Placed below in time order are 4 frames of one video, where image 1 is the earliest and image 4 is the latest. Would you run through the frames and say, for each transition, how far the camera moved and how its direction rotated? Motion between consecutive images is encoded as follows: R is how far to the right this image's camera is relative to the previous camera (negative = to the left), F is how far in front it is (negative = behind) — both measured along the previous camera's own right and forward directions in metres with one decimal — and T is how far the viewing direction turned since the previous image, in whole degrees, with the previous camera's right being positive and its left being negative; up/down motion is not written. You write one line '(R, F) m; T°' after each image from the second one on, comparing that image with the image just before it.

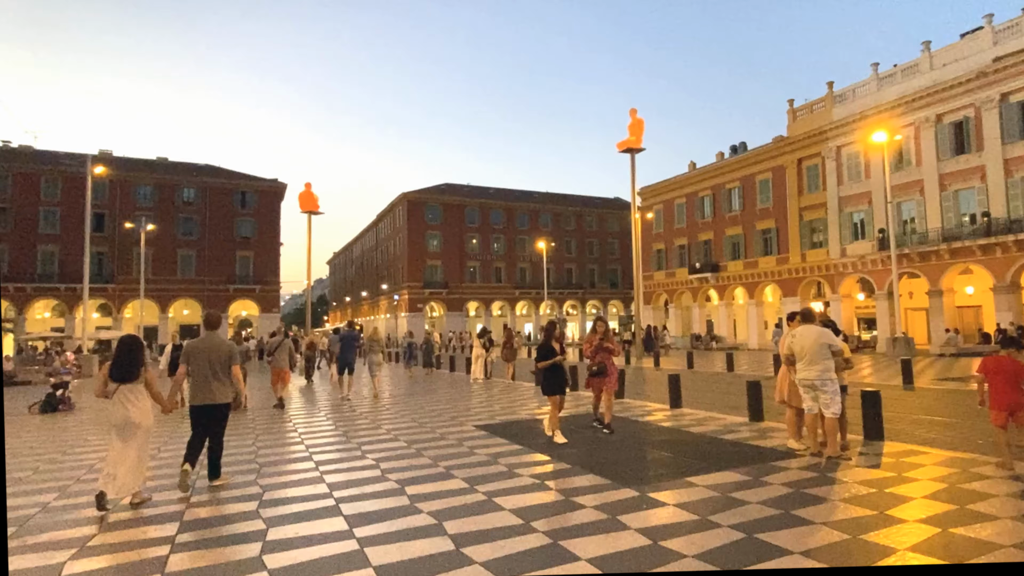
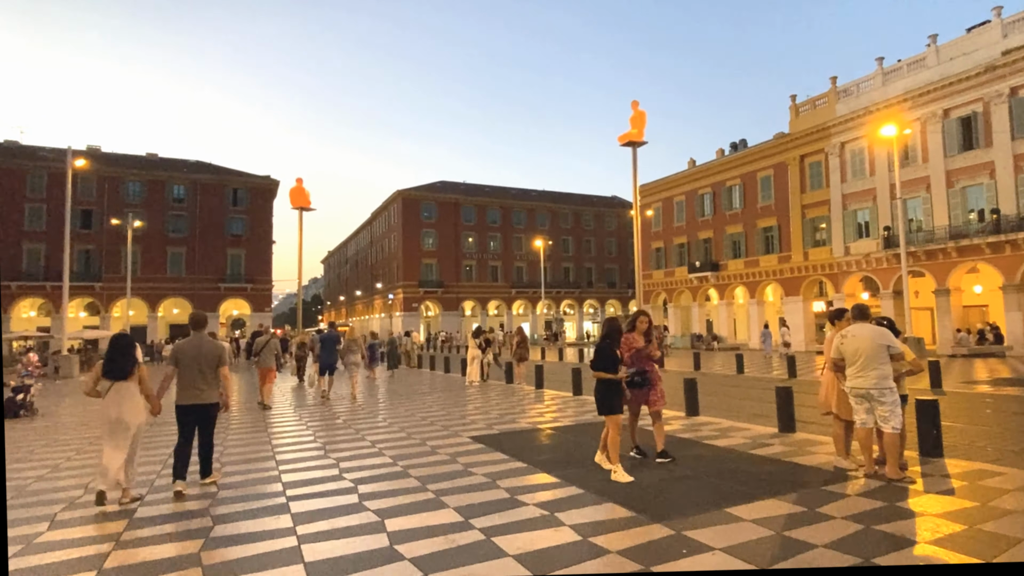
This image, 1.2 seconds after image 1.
(0.0, +0.9) m; 0°
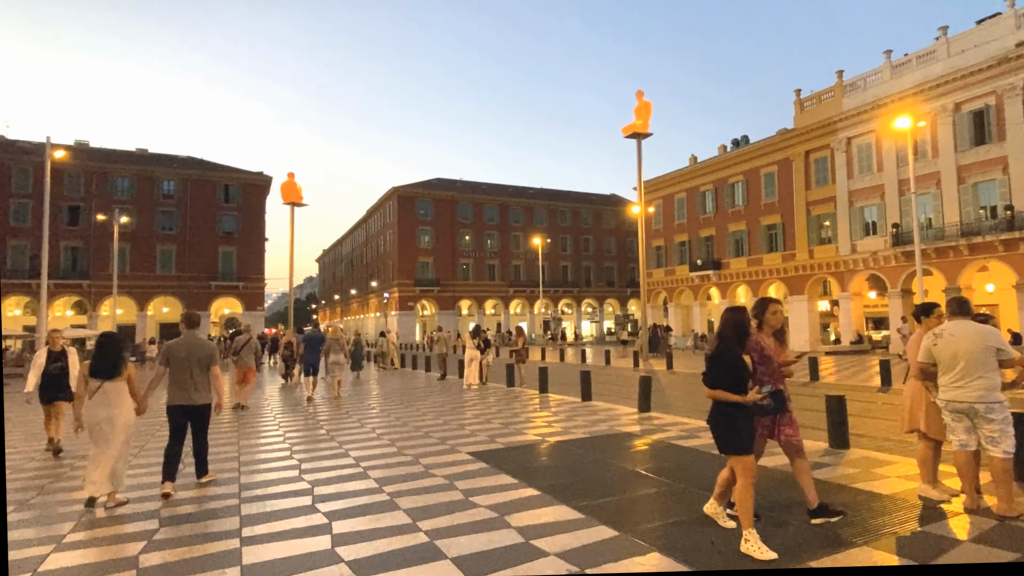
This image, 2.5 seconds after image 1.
(-0.1, +1.0) m; 0°
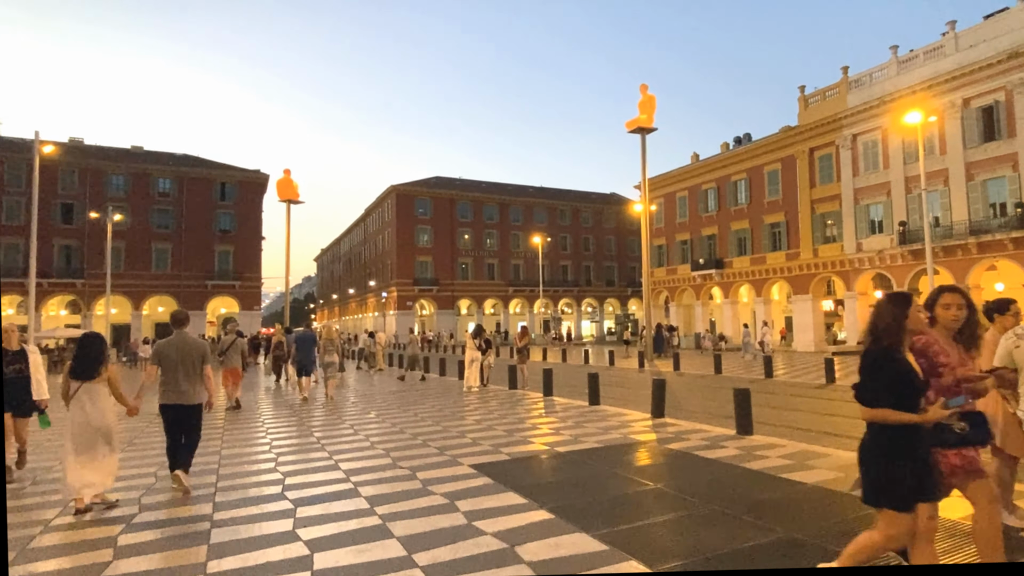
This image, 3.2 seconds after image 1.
(-0.1, +0.6) m; 0°
